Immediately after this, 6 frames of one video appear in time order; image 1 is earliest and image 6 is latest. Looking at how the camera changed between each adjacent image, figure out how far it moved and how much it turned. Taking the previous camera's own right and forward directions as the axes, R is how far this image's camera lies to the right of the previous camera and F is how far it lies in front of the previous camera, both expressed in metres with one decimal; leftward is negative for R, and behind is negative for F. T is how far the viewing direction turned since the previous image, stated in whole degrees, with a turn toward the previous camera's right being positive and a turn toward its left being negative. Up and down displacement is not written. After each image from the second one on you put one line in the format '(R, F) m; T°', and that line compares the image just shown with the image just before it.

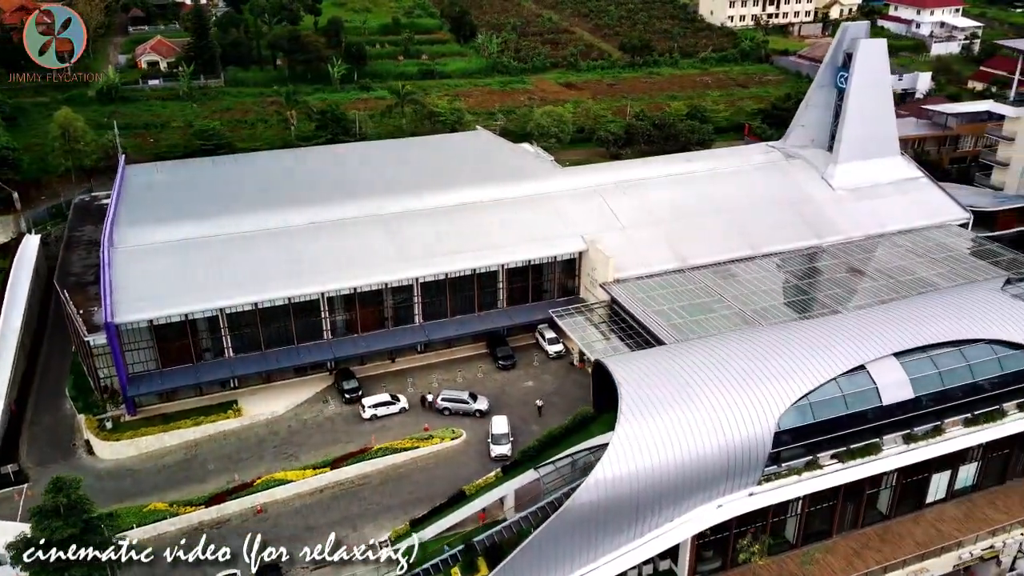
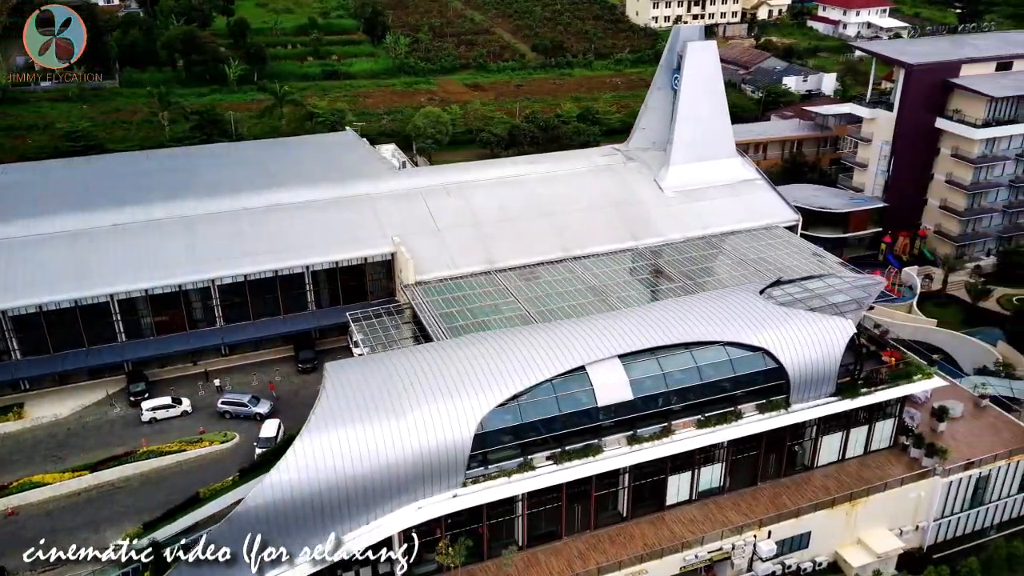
(+8.3, 0.0) m; 0°
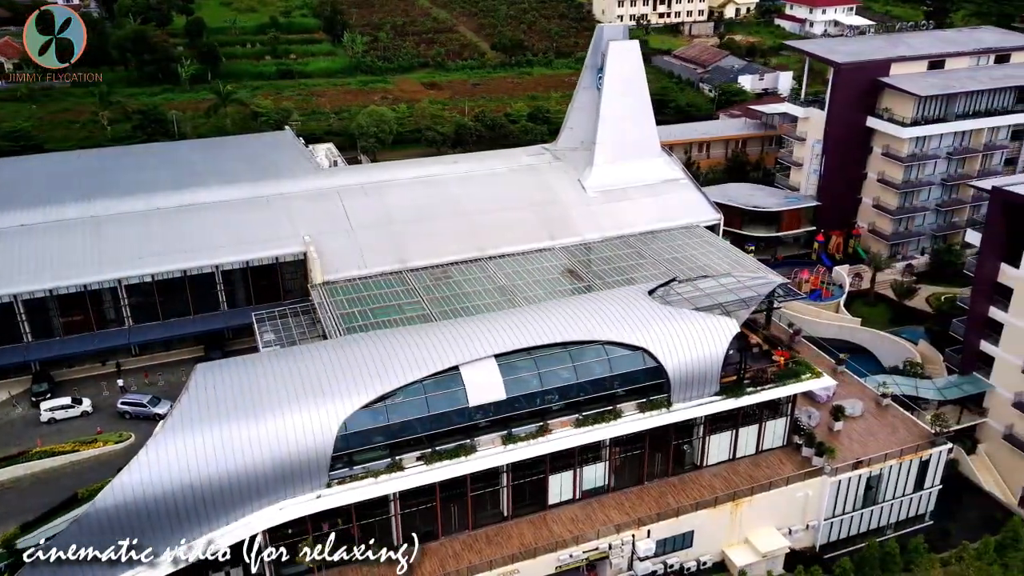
(+3.8, 0.0) m; 0°
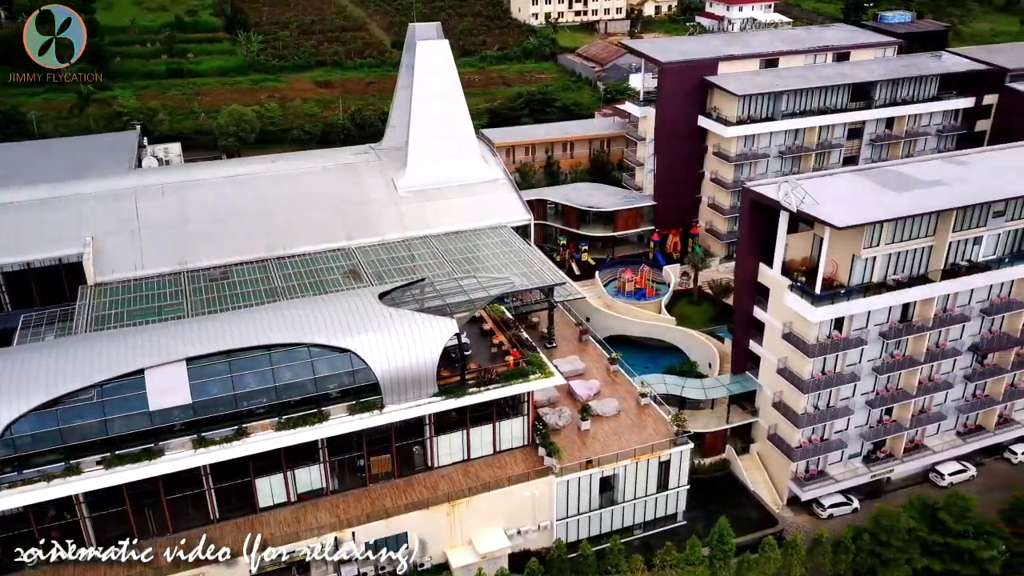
(+9.3, 0.0) m; 0°
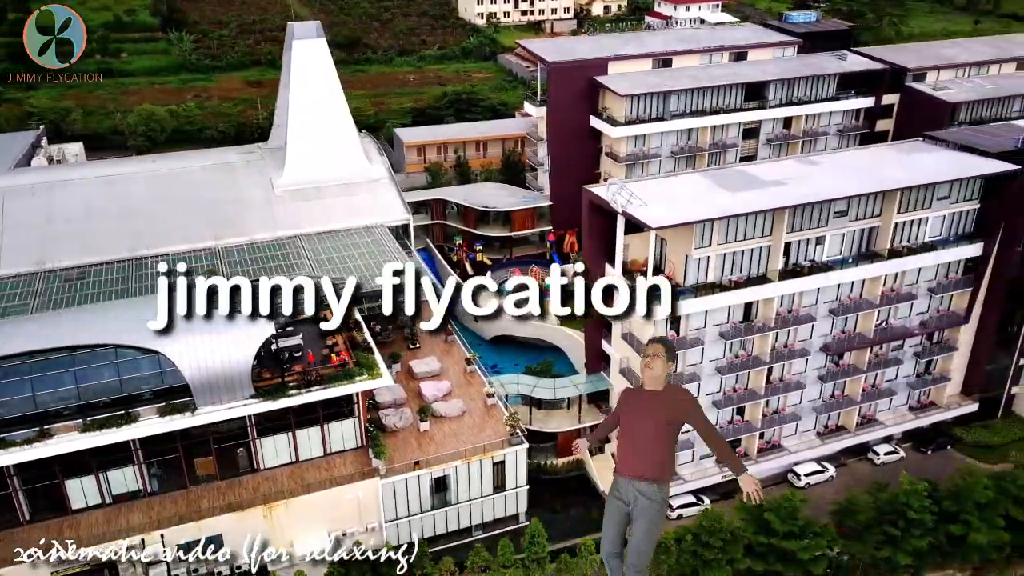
(+5.9, +0.1) m; 0°
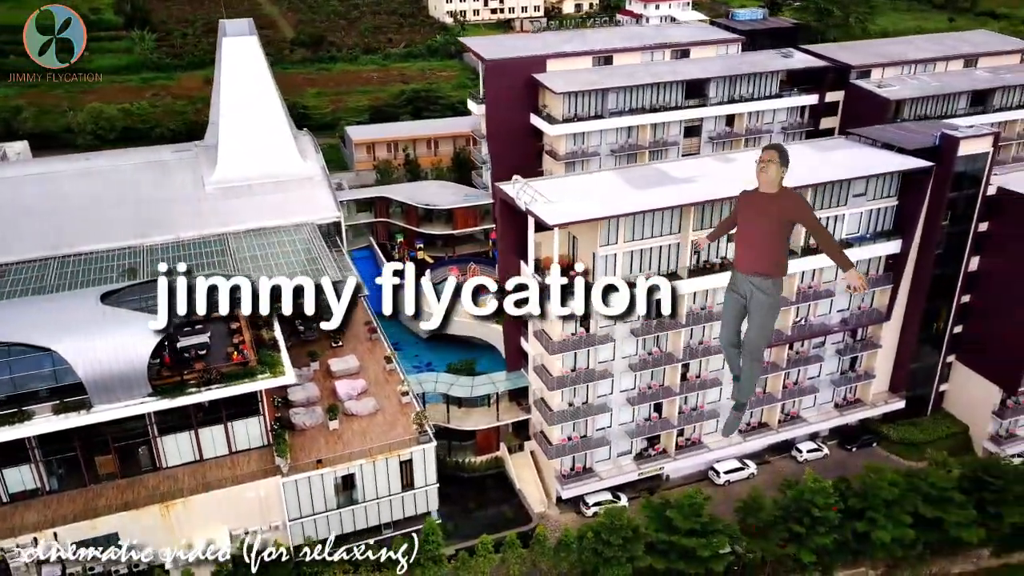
(+3.3, +0.1) m; 0°
